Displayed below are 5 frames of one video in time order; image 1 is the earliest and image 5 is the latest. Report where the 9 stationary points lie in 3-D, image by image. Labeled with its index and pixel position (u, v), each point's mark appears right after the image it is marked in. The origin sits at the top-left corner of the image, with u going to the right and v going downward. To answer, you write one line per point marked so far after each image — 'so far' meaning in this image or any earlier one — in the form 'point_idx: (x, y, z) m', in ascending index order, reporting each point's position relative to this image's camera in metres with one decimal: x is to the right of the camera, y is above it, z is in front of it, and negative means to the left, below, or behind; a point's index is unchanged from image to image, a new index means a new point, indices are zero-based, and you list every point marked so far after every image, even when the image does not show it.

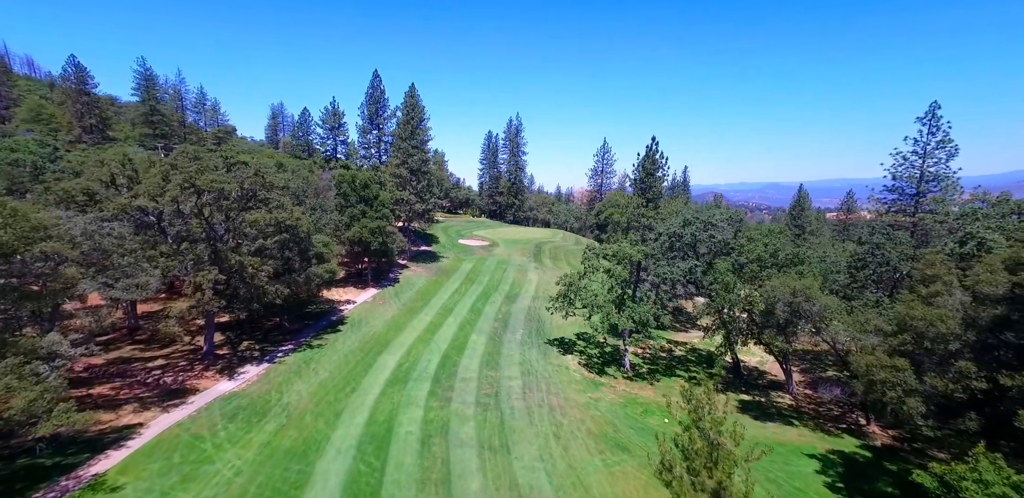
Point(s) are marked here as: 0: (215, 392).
0: (-13.1, -6.3, +18.7) m
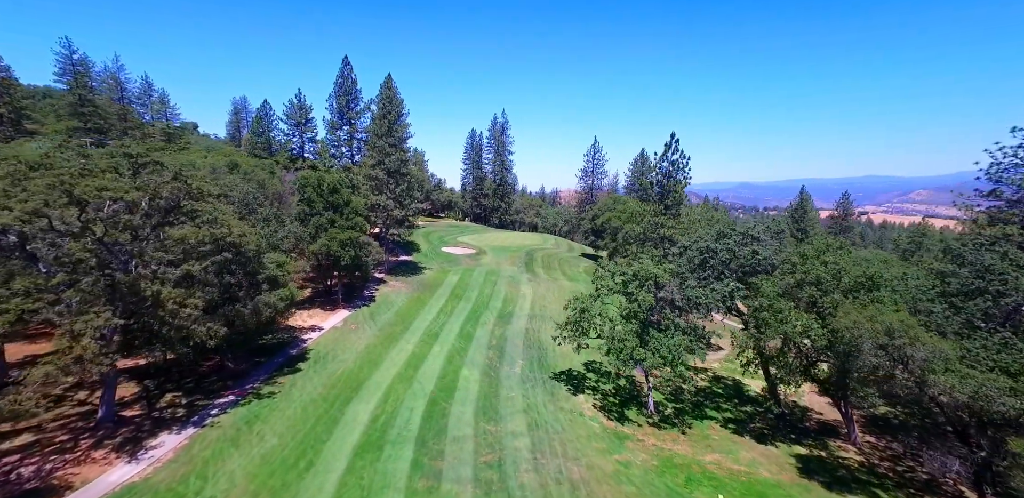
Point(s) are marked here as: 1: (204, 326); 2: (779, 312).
0: (-12.6, -7.4, +13.1) m
1: (-12.9, -3.2, +17.7) m
2: (+12.2, -2.9, +19.6) m
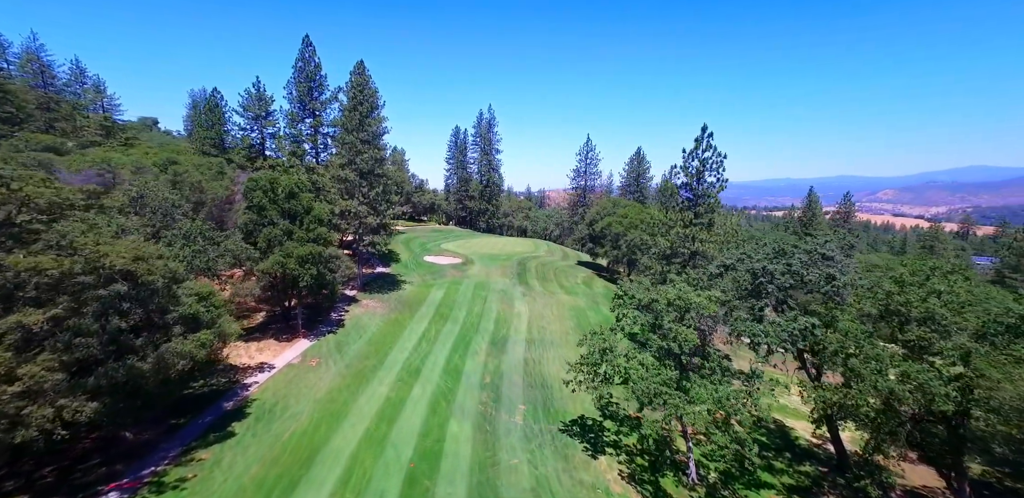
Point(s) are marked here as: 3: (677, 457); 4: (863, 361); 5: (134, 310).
0: (-12.1, -8.5, +7.2) m
1: (-12.5, -4.3, +11.7) m
2: (+12.4, -3.8, +14.6) m
3: (+7.5, -9.5, +19.6) m
4: (+12.4, -4.0, +14.8) m
5: (-12.9, -2.1, +14.6) m
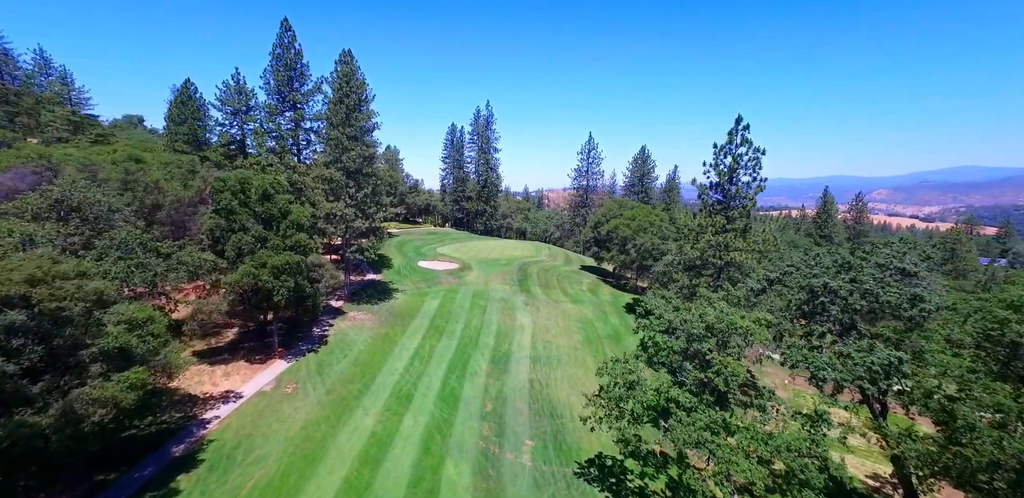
0: (-11.7, -9.0, +3.9) m
1: (-12.2, -4.8, +8.4) m
2: (+12.8, -4.3, +11.5) m
3: (+7.8, -10.0, +16.5) m
4: (+12.7, -4.4, +11.7) m
5: (-12.6, -2.6, +11.3) m
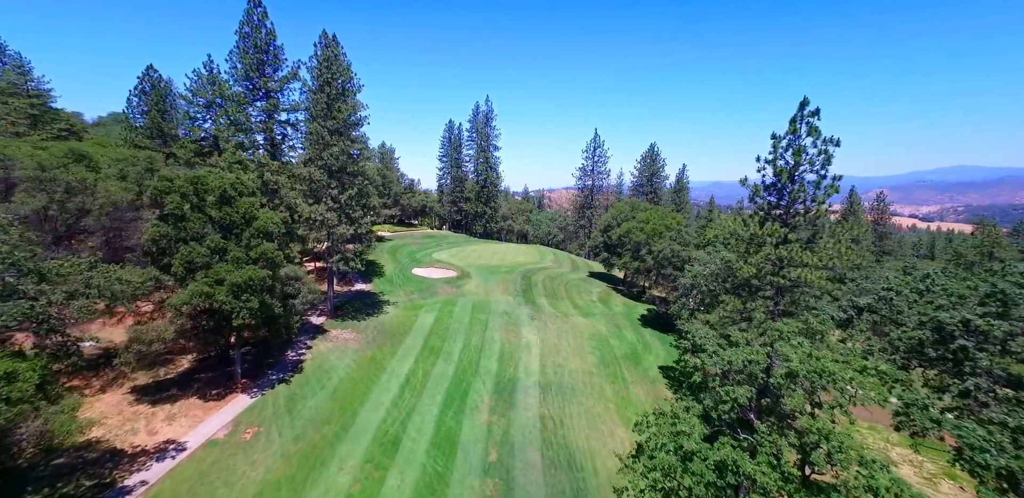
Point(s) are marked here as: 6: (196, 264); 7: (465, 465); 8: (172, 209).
0: (-11.2, -9.6, -0.2) m
1: (-11.7, -5.4, +4.3) m
2: (+13.2, -4.9, +7.5) m
3: (+8.2, -10.6, +12.4) m
4: (+13.2, -5.0, +7.7) m
5: (-12.2, -3.2, +7.2) m
6: (-14.4, -0.6, +19.5) m
7: (-2.0, -9.0, +18.0) m
8: (-15.7, +1.8, +19.8) m
